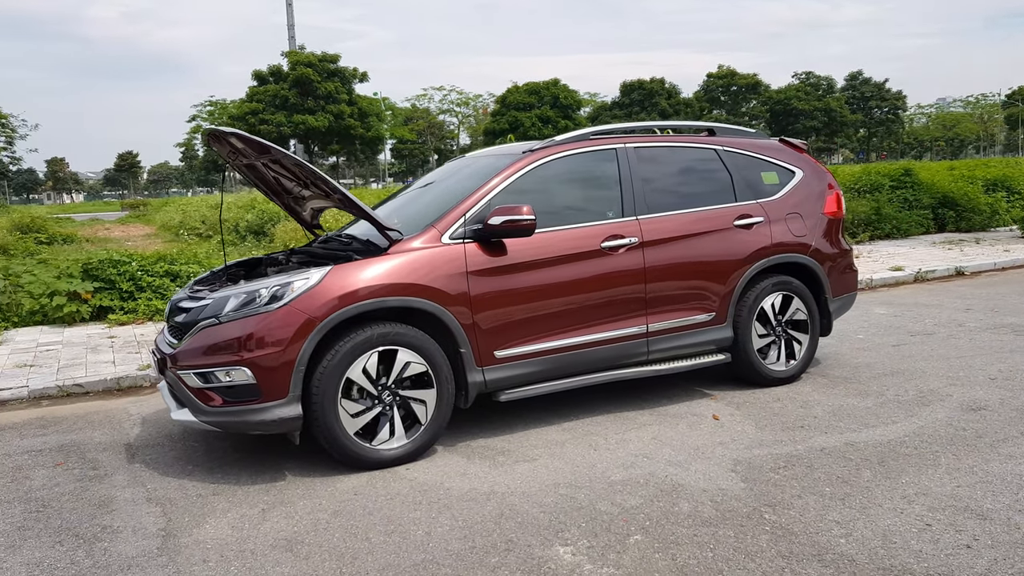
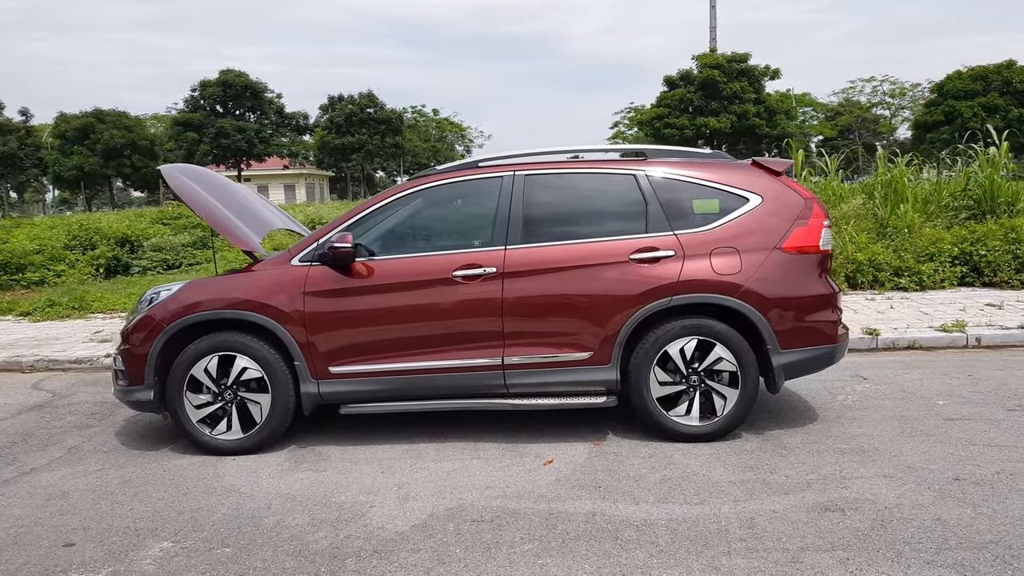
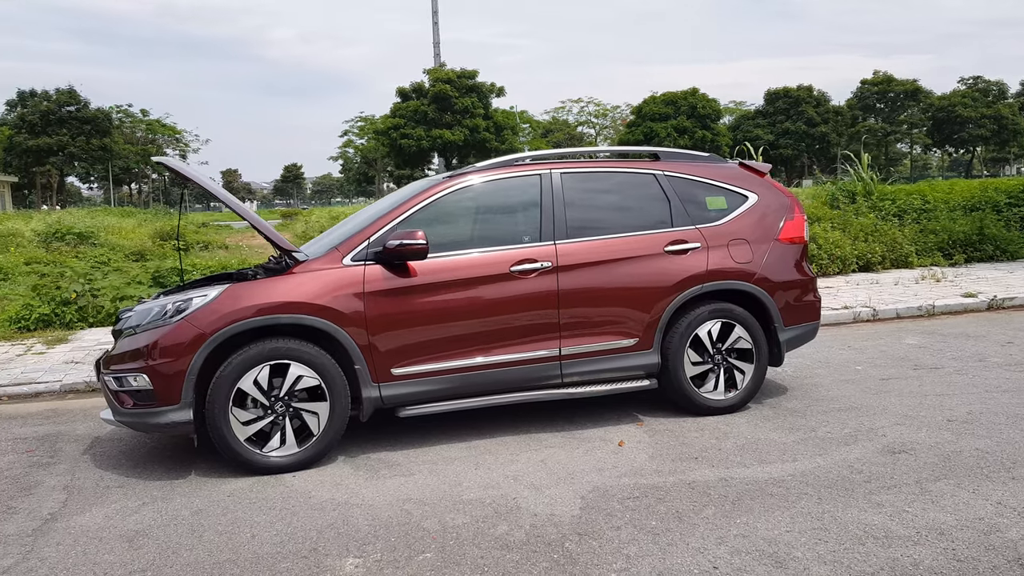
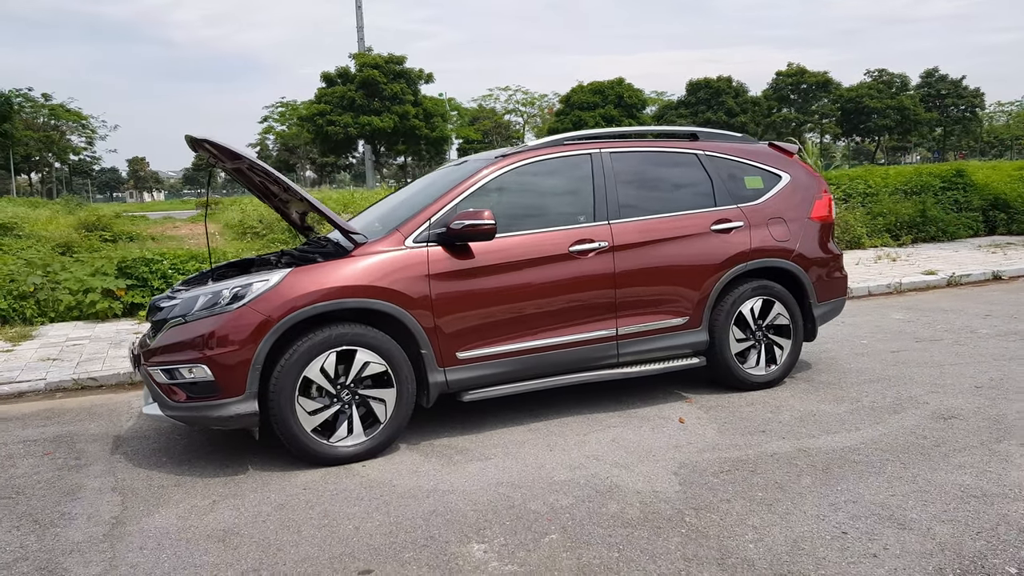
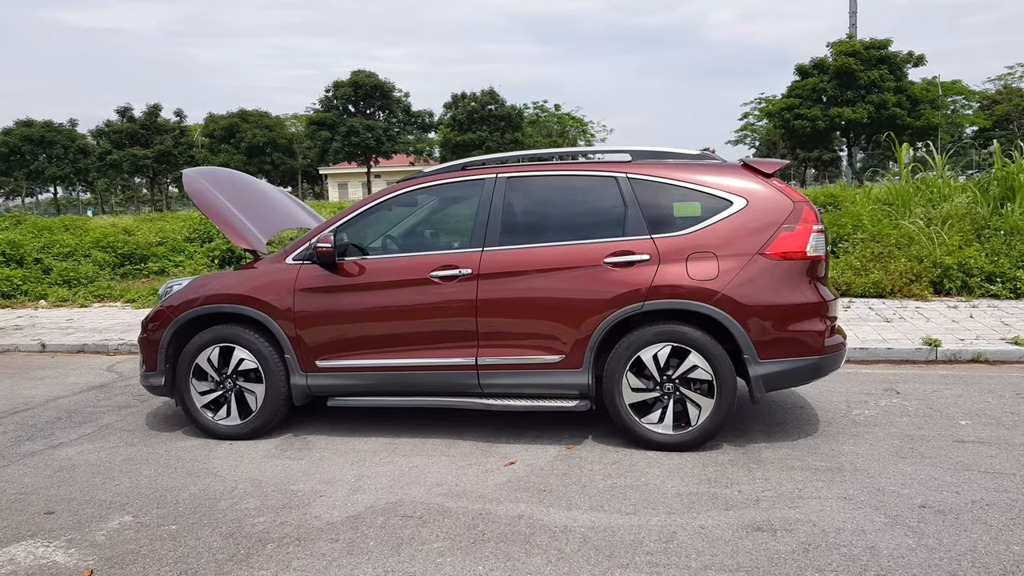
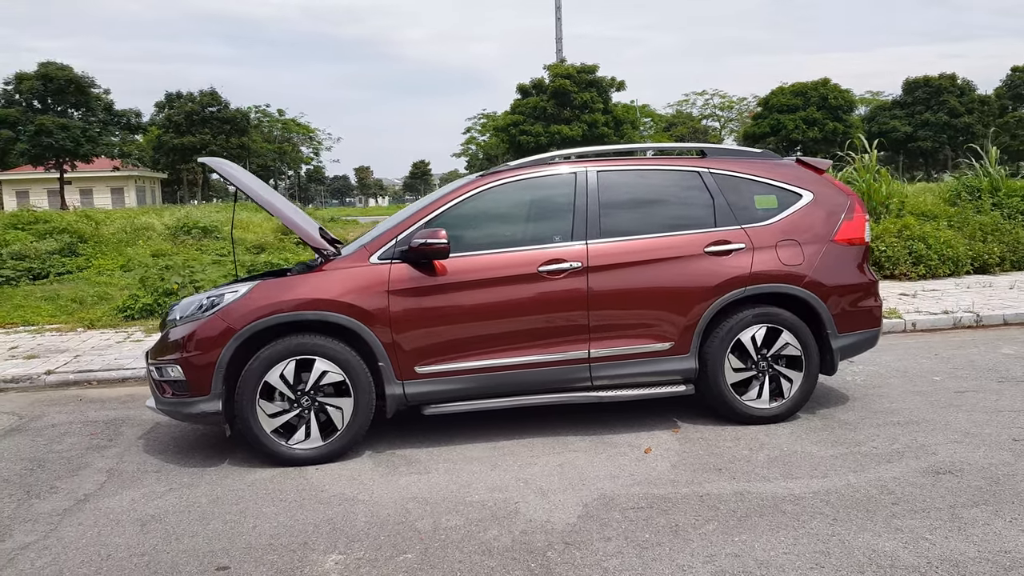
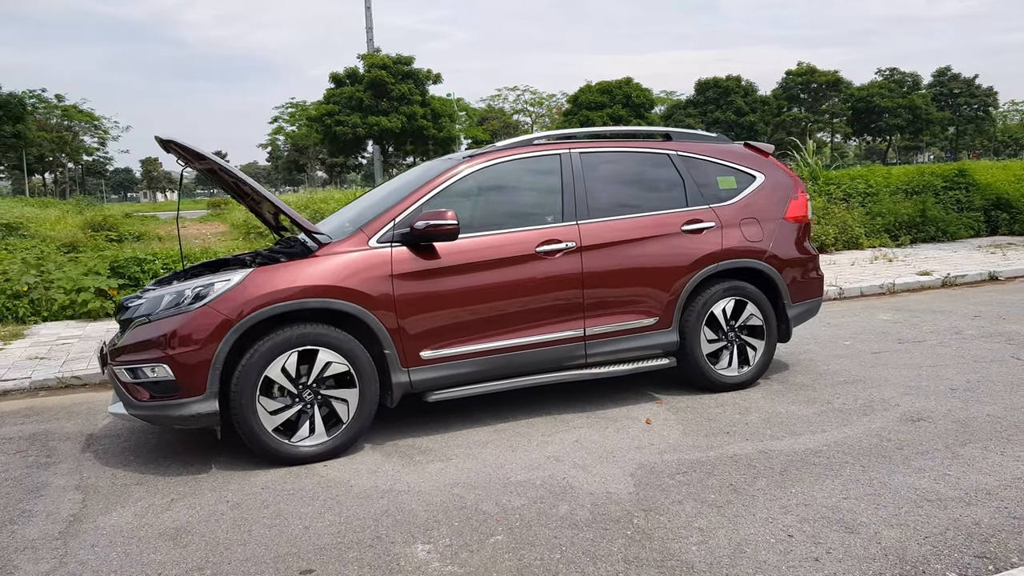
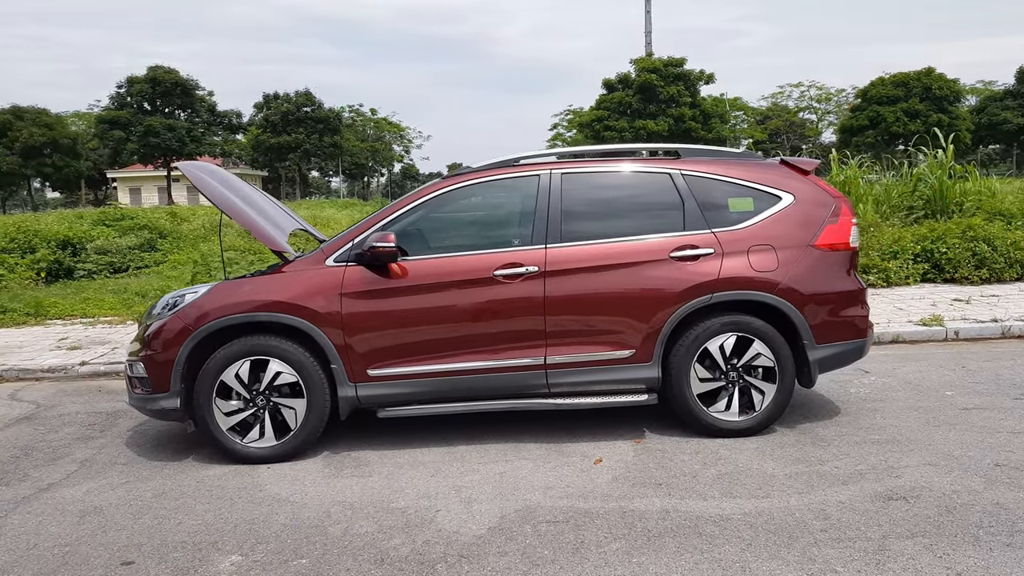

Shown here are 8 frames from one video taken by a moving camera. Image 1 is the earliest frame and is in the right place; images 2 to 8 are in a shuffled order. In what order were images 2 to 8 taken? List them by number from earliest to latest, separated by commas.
4, 7, 3, 6, 8, 2, 5
